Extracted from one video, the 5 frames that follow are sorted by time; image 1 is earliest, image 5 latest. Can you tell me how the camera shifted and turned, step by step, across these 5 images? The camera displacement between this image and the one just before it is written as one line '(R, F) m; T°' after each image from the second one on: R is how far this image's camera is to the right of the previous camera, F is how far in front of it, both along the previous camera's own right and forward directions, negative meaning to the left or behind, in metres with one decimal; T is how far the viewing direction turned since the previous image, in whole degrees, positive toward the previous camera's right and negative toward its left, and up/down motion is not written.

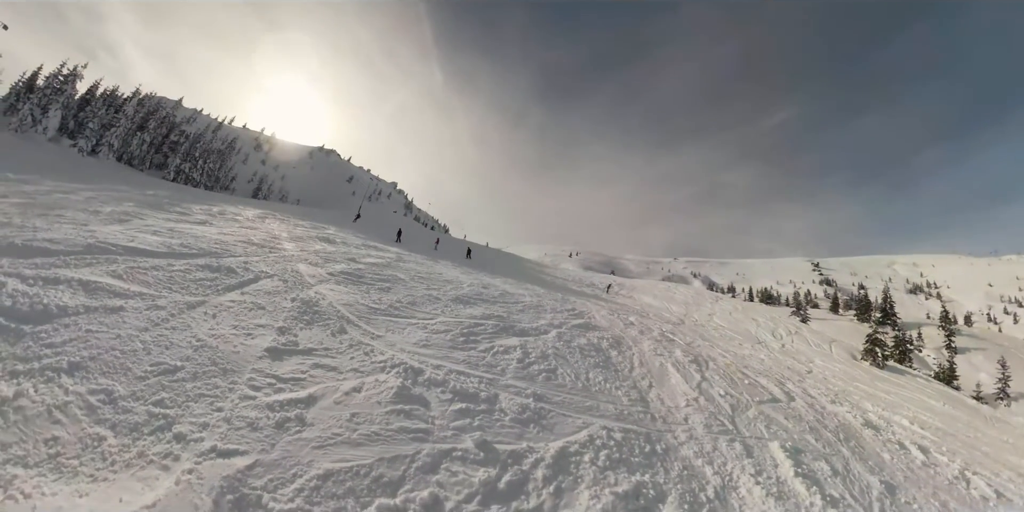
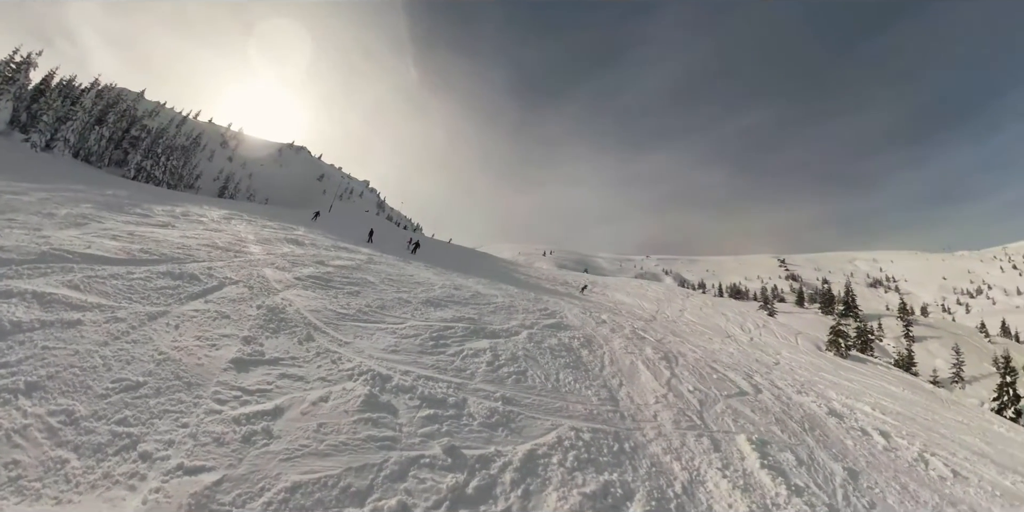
(+0.1, -0.1) m; +3°
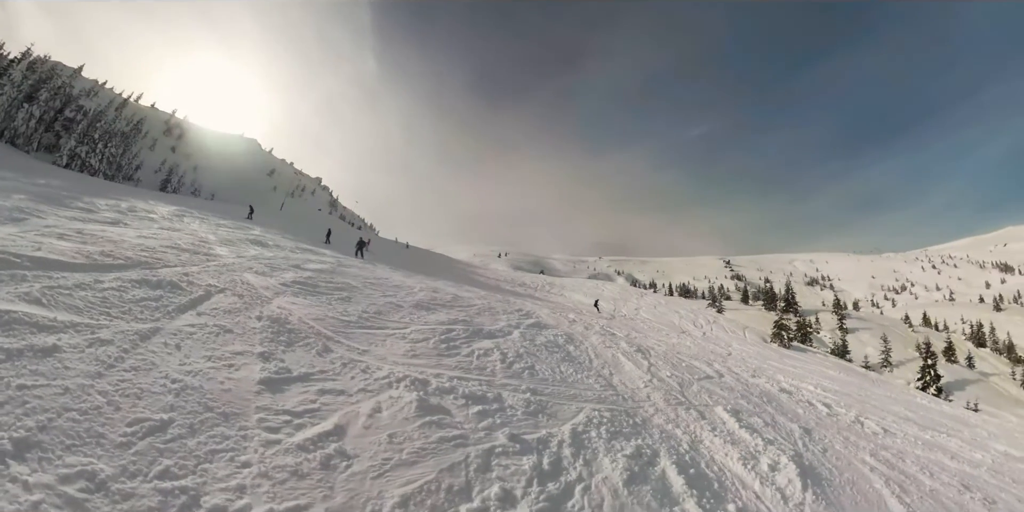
(-1.2, -0.8) m; +5°
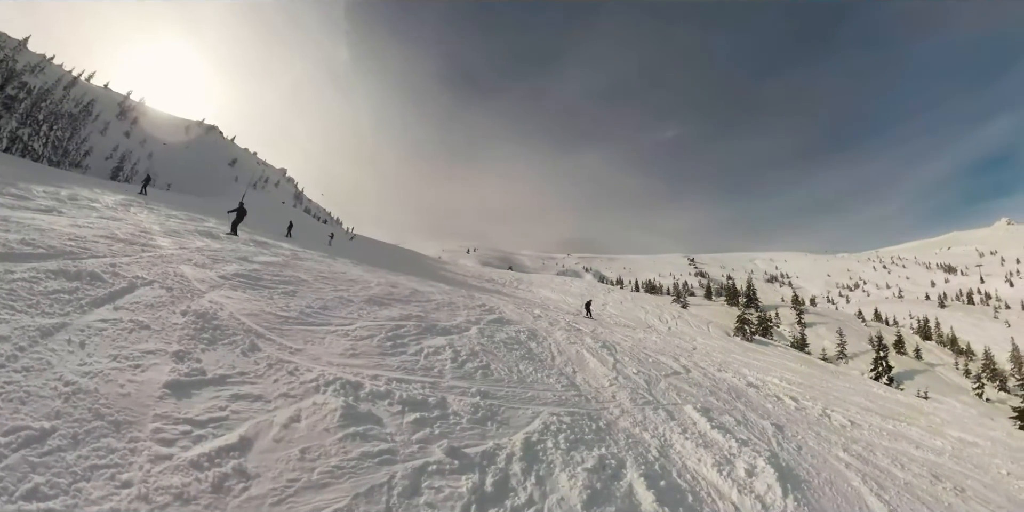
(+0.3, +1.1) m; +3°
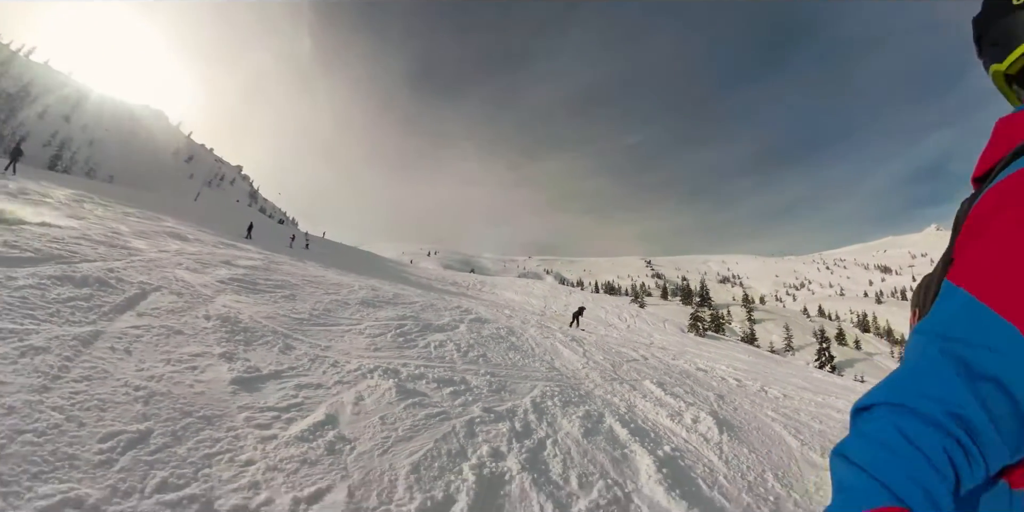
(-0.8, -2.0) m; +4°
